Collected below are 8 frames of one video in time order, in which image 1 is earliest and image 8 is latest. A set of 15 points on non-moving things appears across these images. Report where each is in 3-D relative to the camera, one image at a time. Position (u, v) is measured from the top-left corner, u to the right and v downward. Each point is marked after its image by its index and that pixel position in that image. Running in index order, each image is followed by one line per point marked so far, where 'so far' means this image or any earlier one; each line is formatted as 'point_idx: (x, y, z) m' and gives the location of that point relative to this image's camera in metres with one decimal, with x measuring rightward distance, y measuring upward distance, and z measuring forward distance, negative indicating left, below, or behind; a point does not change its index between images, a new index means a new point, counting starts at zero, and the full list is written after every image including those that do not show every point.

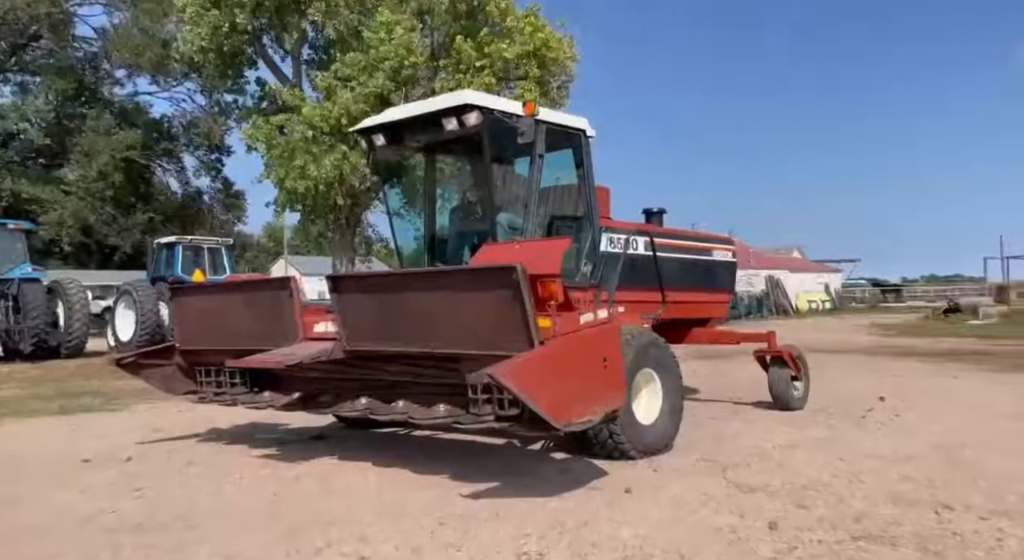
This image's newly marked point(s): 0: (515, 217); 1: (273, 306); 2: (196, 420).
0: (0.0, +0.5, +6.1) m
1: (-1.9, -0.2, +5.8) m
2: (-3.2, -1.4, +7.7) m
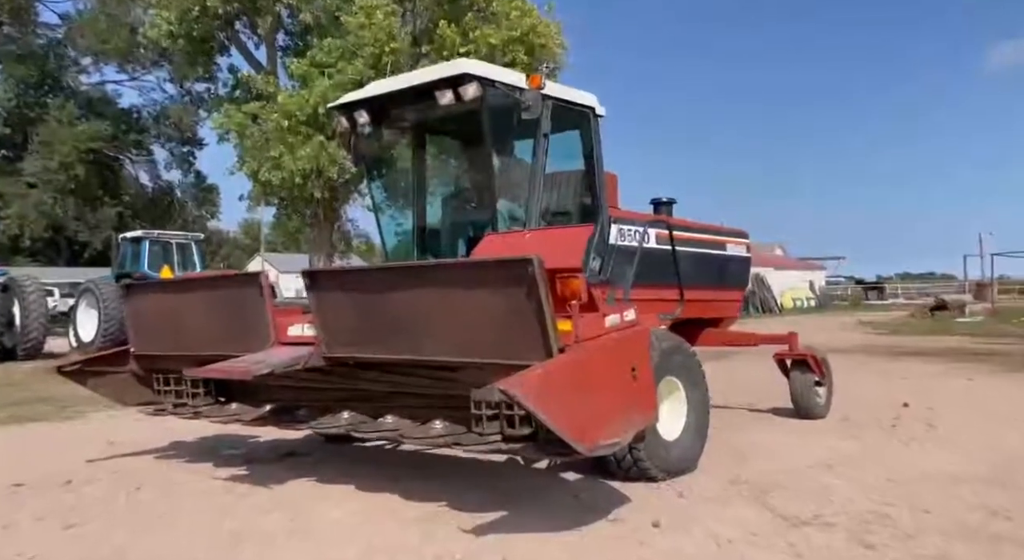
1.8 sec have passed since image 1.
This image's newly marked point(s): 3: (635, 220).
0: (0.0, +0.5, +5.4) m
1: (-1.9, -0.2, +5.1) m
2: (-3.3, -1.4, +6.9) m
3: (+0.9, +0.4, +5.6) m
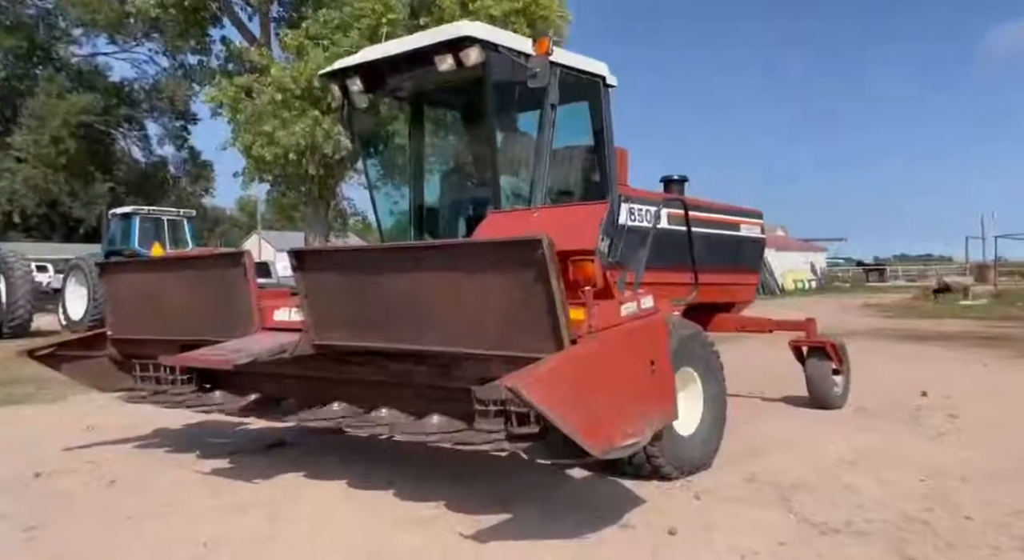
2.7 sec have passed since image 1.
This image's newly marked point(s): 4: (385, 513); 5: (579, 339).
0: (+0.1, +0.7, +5.1) m
1: (-1.8, -0.1, +4.7) m
2: (-3.3, -1.2, +6.6) m
3: (+0.9, +0.6, +5.2) m
4: (-0.6, -1.2, +3.8) m
5: (+0.3, -0.3, +3.2) m
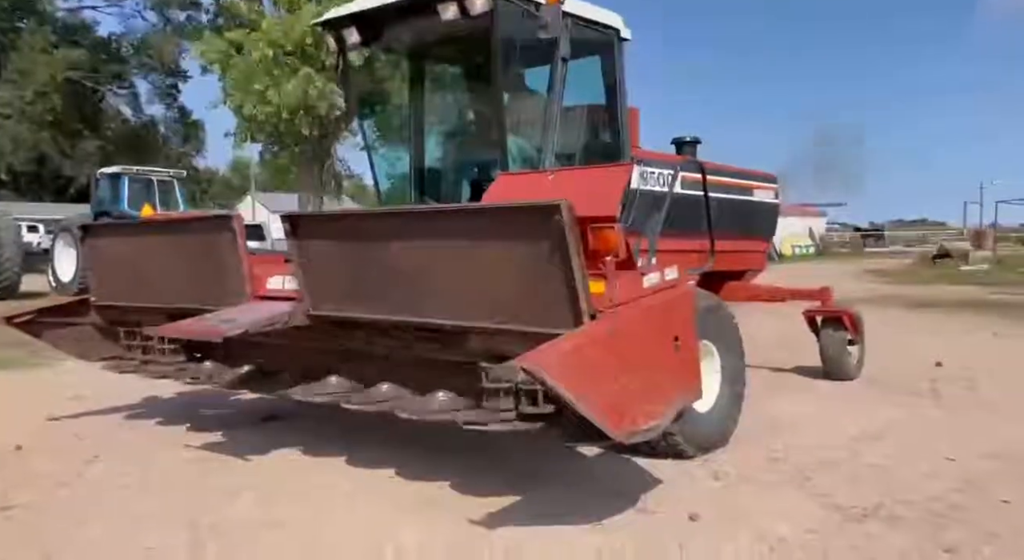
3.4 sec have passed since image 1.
0: (+0.1, +0.9, +4.8) m
1: (-1.8, +0.1, +4.4) m
2: (-3.2, -0.9, +6.3) m
3: (+1.0, +0.8, +4.9) m
4: (-0.6, -1.0, +3.6) m
5: (+0.3, -0.1, +3.0) m
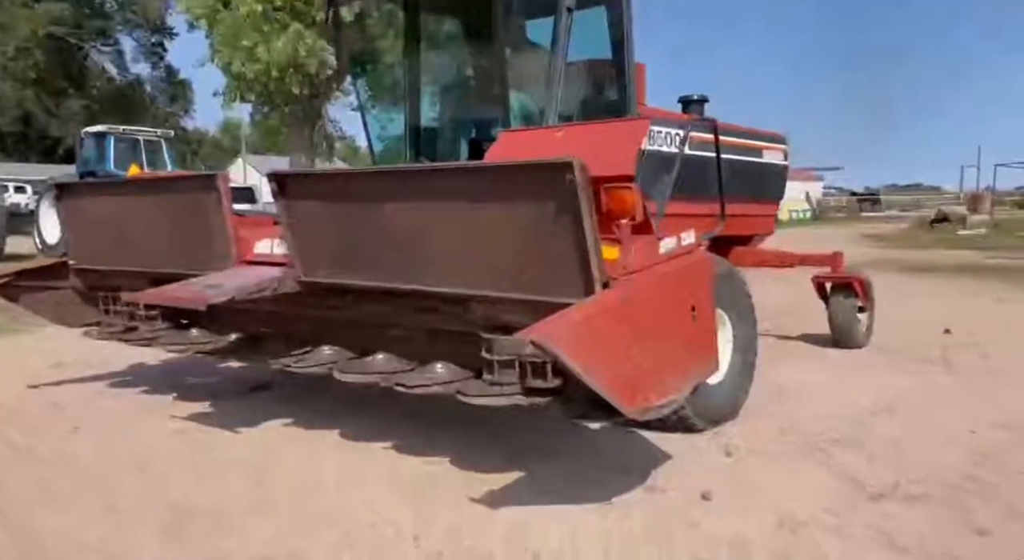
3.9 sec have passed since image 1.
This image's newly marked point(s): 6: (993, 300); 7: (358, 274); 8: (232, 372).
0: (+0.1, +1.1, +4.5) m
1: (-1.8, +0.3, +4.2) m
2: (-3.2, -0.6, +6.1) m
3: (+1.0, +1.0, +4.6) m
4: (-0.6, -0.9, +3.4) m
5: (+0.4, 0.0, +2.8) m
6: (+6.1, -0.3, +9.5) m
7: (-0.7, 0.0, +3.4) m
8: (-2.0, -0.7, +5.4) m
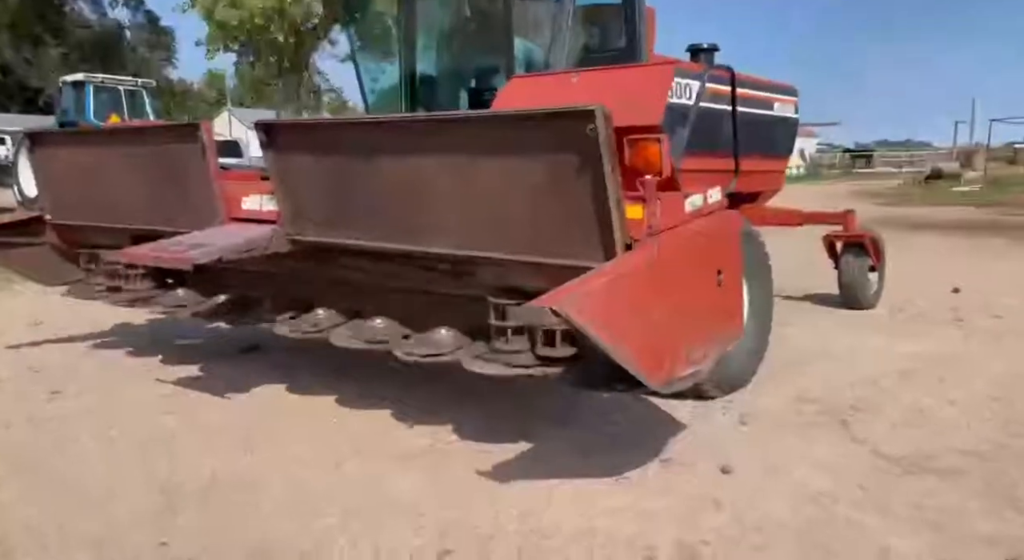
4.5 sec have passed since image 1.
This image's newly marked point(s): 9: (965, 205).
0: (+0.1, +1.3, +4.2) m
1: (-1.8, +0.6, +3.9) m
2: (-3.2, -0.3, +5.9) m
3: (+1.0, +1.2, +4.4) m
4: (-0.6, -0.7, +3.2) m
5: (+0.4, +0.1, +2.5) m
6: (+6.1, +0.3, +9.4) m
7: (-0.7, +0.2, +3.1) m
8: (-2.0, -0.4, +5.2) m
9: (+12.1, +2.0, +20.0) m
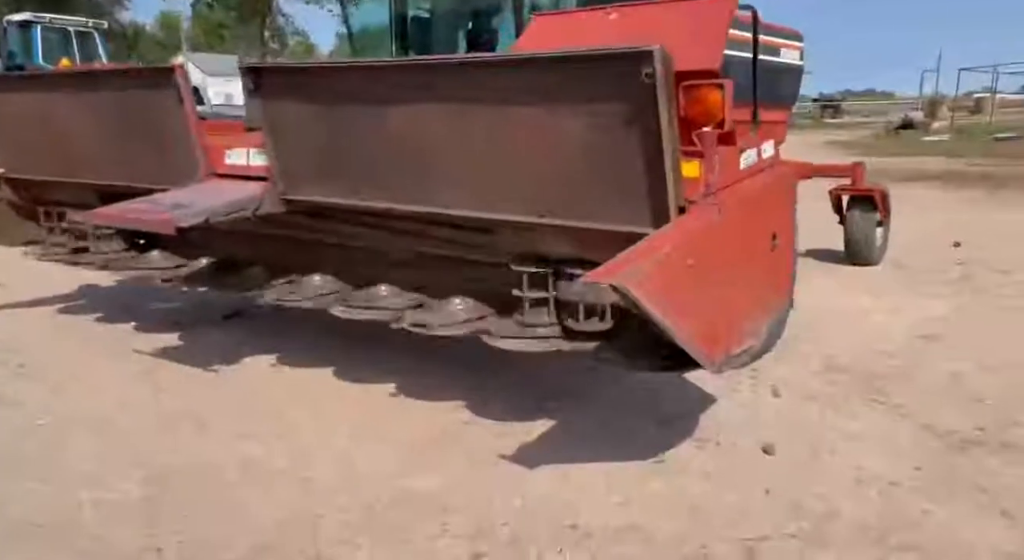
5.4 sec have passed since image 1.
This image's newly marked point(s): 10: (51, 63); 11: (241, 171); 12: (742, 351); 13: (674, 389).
0: (+0.2, +1.5, +3.8) m
1: (-1.7, +0.7, +3.5) m
2: (-3.3, 0.0, +5.4) m
3: (+1.0, +1.5, +4.0) m
4: (-0.5, -0.6, +3.0) m
5: (+0.5, +0.2, +2.3) m
6: (+5.9, +0.9, +9.3) m
7: (-0.6, +0.3, +2.8) m
8: (-2.0, -0.1, +4.9) m
9: (+11.4, +3.3, +20.0) m
10: (-9.6, +4.5, +15.6) m
11: (-1.3, +0.5, +3.5) m
12: (+0.7, -0.2, +2.2) m
13: (+0.7, -0.5, +3.3) m
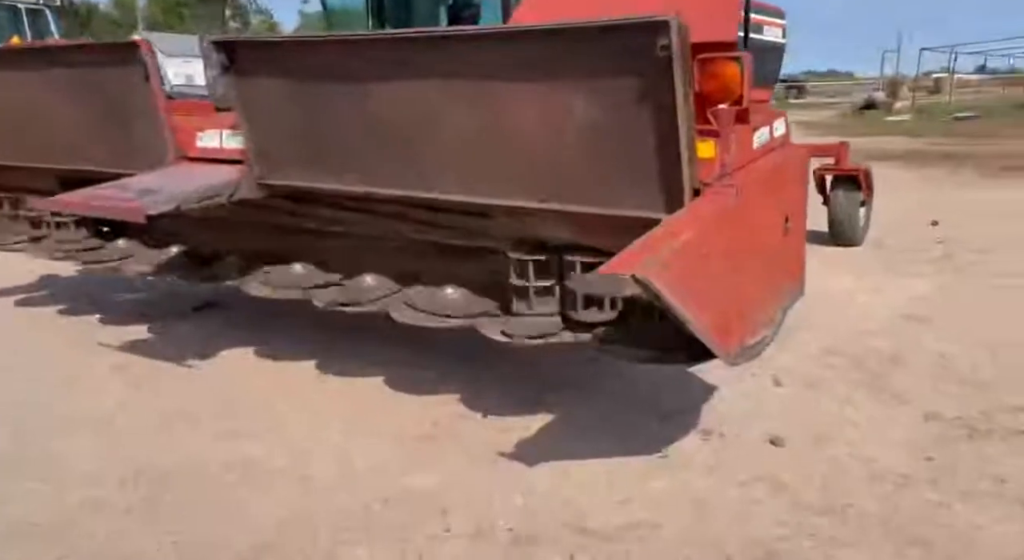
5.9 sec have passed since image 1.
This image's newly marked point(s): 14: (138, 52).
0: (+0.1, +1.6, +3.7) m
1: (-1.8, +0.8, +3.3) m
2: (-3.4, +0.1, +5.2) m
3: (+0.9, +1.6, +3.9) m
4: (-0.5, -0.5, +2.8) m
5: (+0.5, +0.3, +2.1) m
6: (+5.6, +1.1, +9.4) m
7: (-0.6, +0.4, +2.6) m
8: (-2.1, 0.0, +4.6) m
9: (+10.6, +3.9, +20.3) m
10: (-10.2, +4.7, +14.9) m
11: (-1.3, +0.6, +3.2) m
12: (+0.7, -0.2, +2.1) m
13: (+0.7, -0.4, +3.2) m
14: (-1.6, +1.0, +3.1) m
